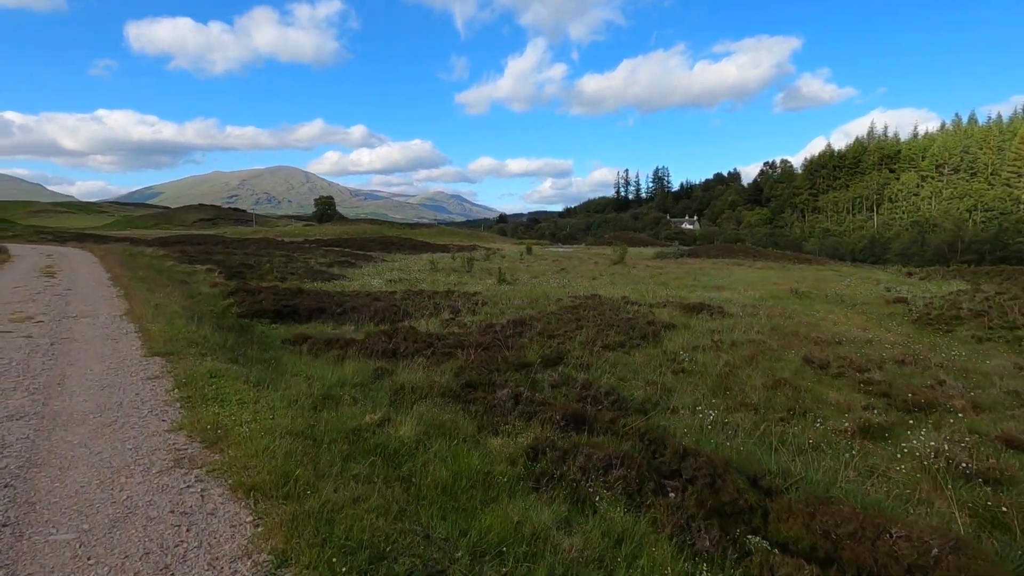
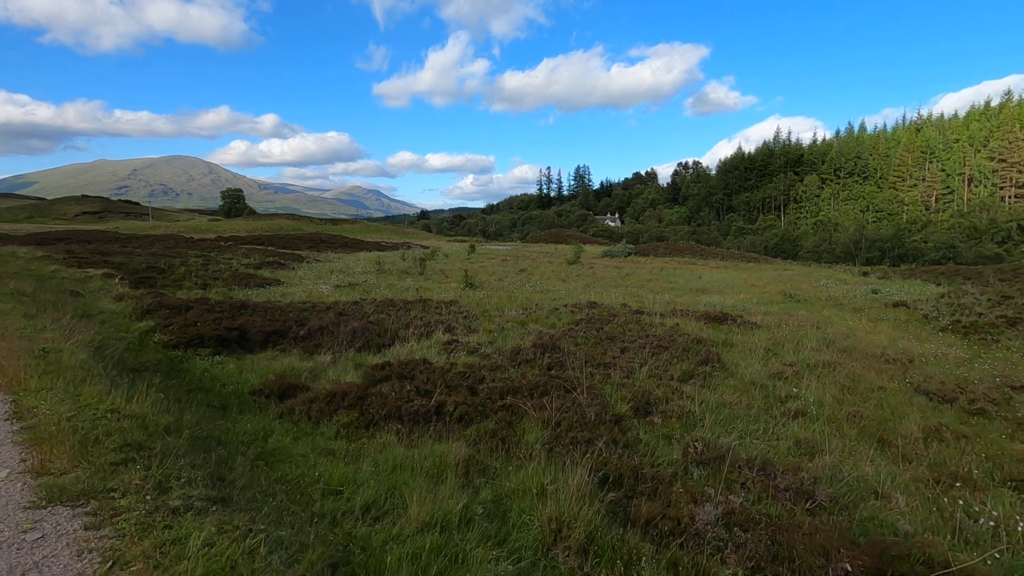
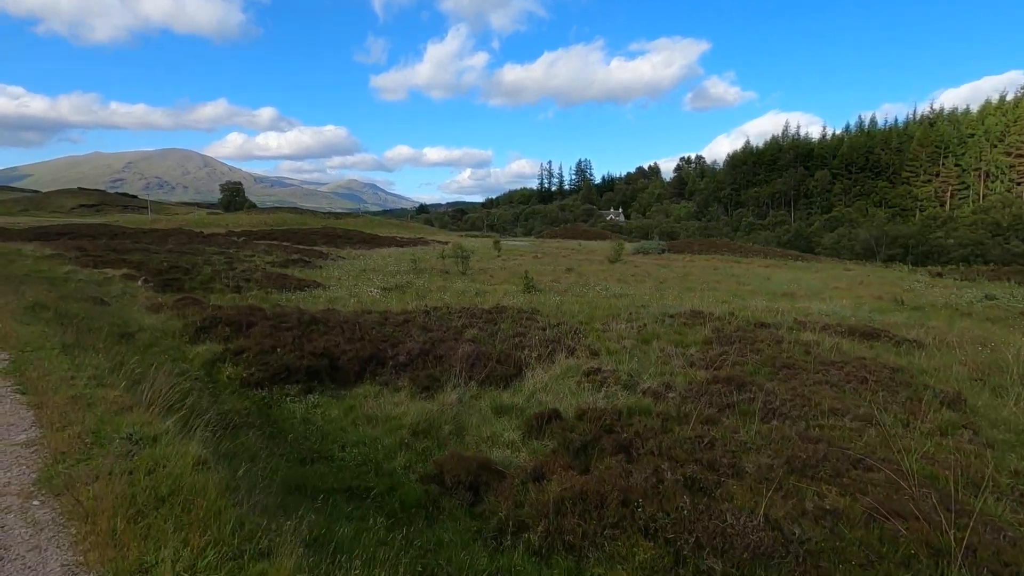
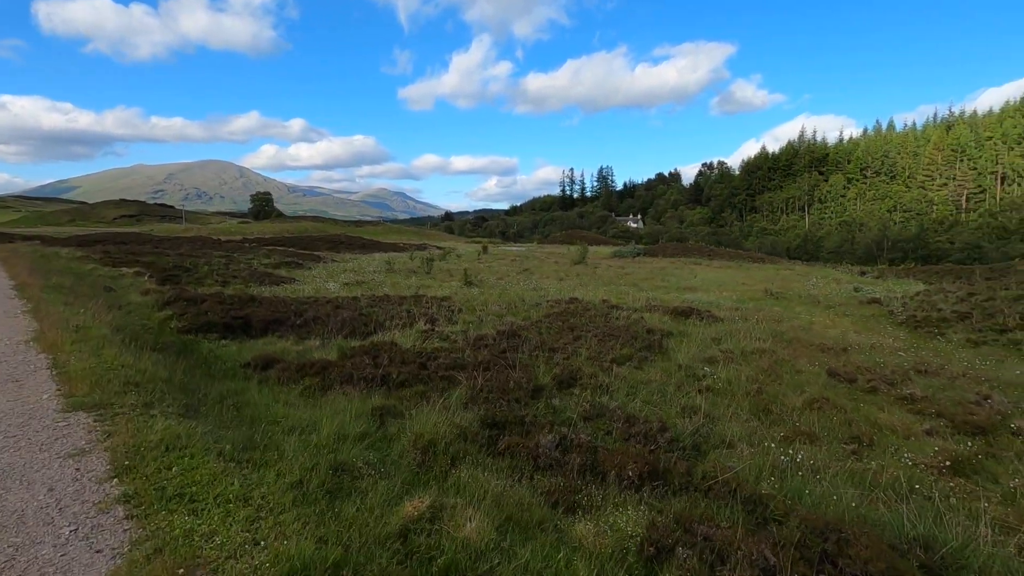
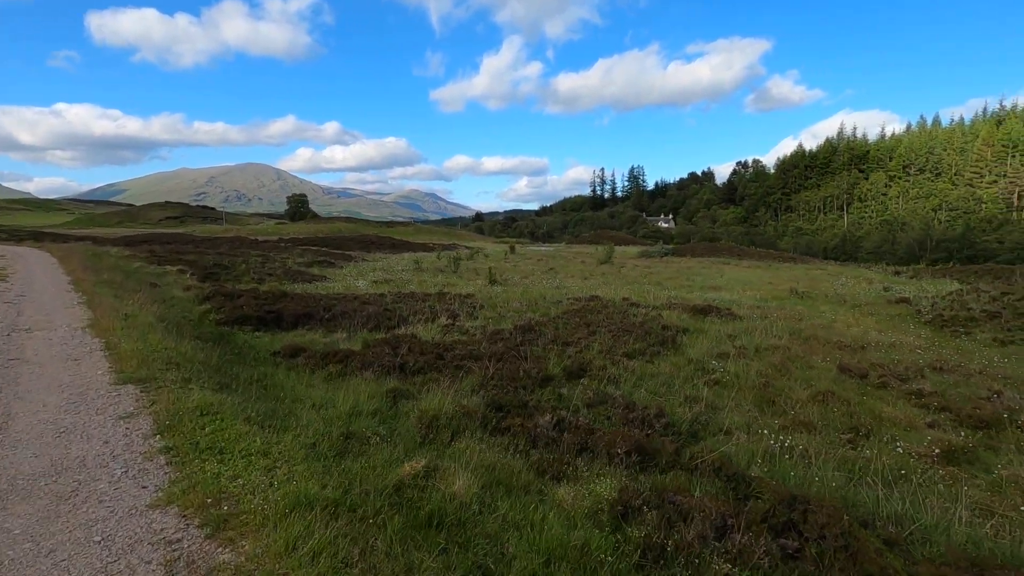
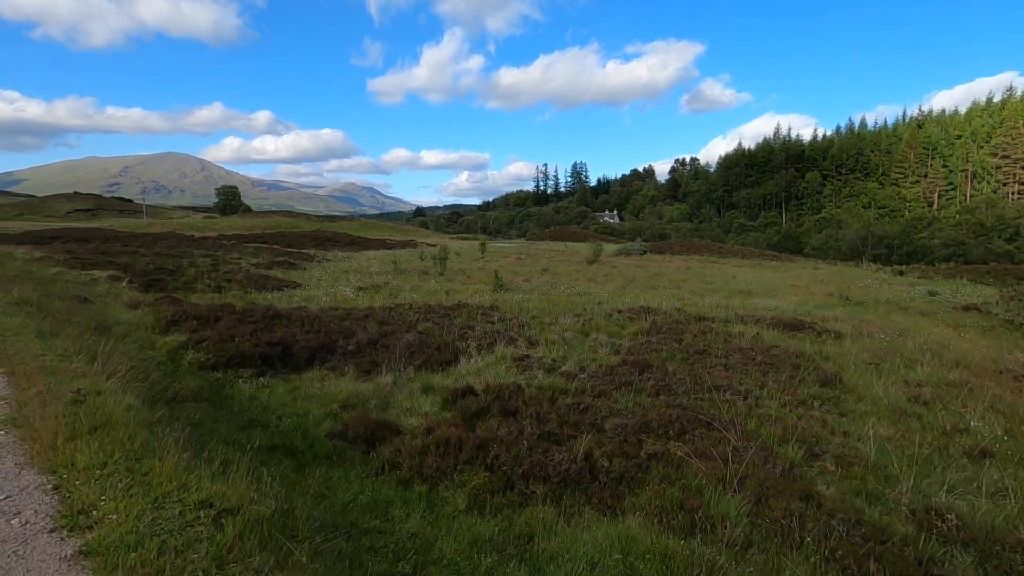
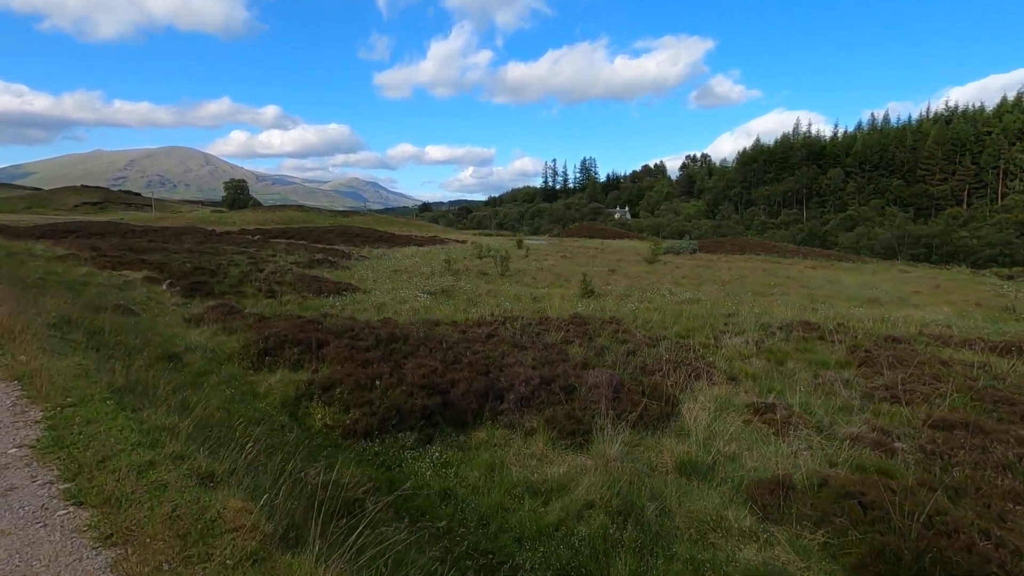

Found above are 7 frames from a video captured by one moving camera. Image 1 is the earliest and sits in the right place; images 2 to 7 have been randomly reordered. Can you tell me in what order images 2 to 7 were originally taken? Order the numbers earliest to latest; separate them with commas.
5, 4, 2, 6, 3, 7
